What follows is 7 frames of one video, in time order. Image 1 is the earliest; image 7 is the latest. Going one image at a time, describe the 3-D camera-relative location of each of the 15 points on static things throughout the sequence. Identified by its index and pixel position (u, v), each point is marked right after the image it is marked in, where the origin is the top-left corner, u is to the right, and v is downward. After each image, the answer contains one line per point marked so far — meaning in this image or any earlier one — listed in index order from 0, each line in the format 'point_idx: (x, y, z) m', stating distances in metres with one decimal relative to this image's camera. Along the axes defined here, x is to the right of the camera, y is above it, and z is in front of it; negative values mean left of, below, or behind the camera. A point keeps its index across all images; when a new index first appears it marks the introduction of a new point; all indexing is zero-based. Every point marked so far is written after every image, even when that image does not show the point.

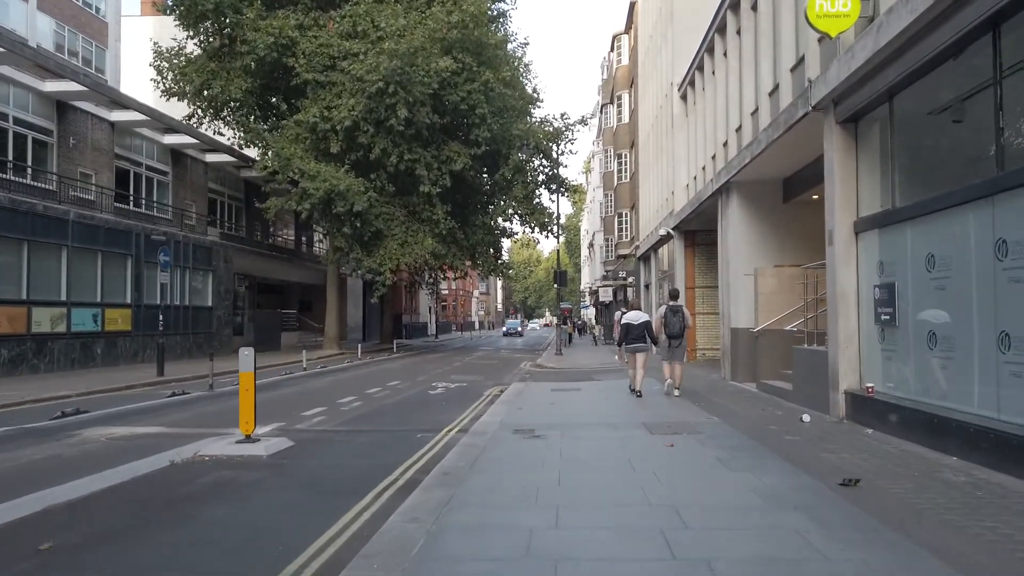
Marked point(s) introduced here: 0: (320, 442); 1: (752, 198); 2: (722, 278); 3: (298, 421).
0: (-2.6, -2.1, +10.2) m
1: (+5.3, +2.0, +16.9) m
2: (+5.0, +0.2, +18.3) m
3: (-3.3, -2.1, +12.0) m
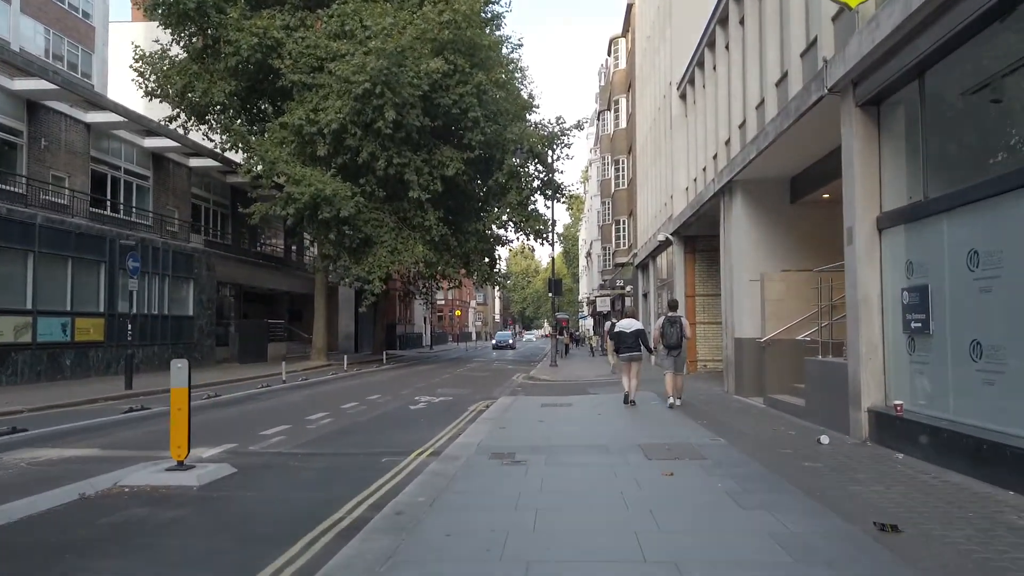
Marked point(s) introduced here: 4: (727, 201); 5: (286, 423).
0: (-2.8, -2.1, +9.0) m
1: (+5.1, +1.8, +15.7) m
2: (+4.7, +0.1, +17.1) m
3: (-3.6, -2.2, +10.7) m
4: (+4.7, +1.9, +16.7) m
5: (-3.9, -2.3, +13.0) m
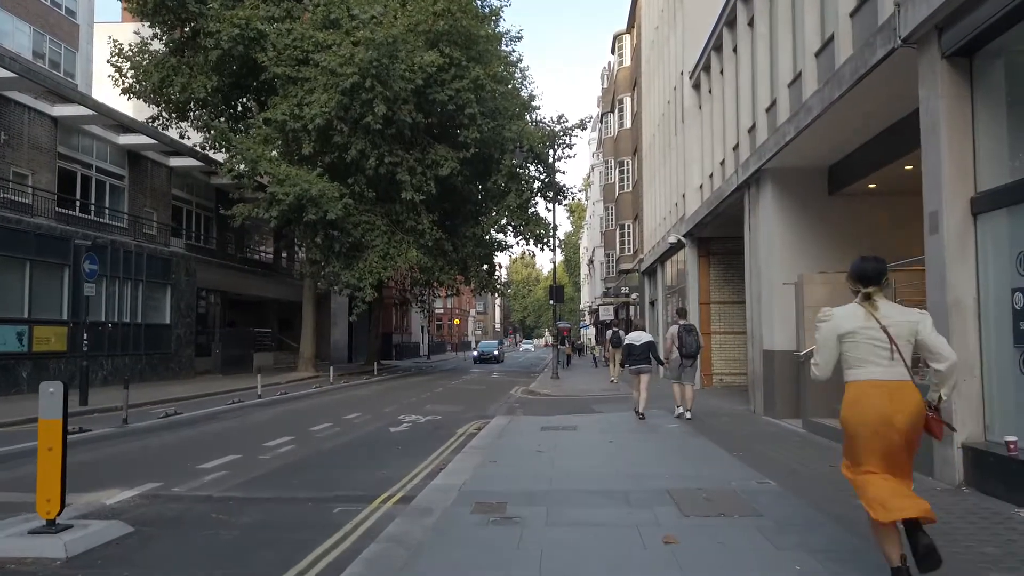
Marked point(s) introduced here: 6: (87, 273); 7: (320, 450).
0: (-2.9, -2.1, +6.9) m
1: (+5.0, +1.8, +13.6) m
2: (+4.7, 0.0, +15.0) m
3: (-3.7, -2.2, +8.6) m
4: (+4.6, +1.8, +14.7) m
5: (-3.9, -2.4, +10.9) m
6: (-10.8, +0.4, +19.4) m
7: (-2.9, -2.4, +11.5) m
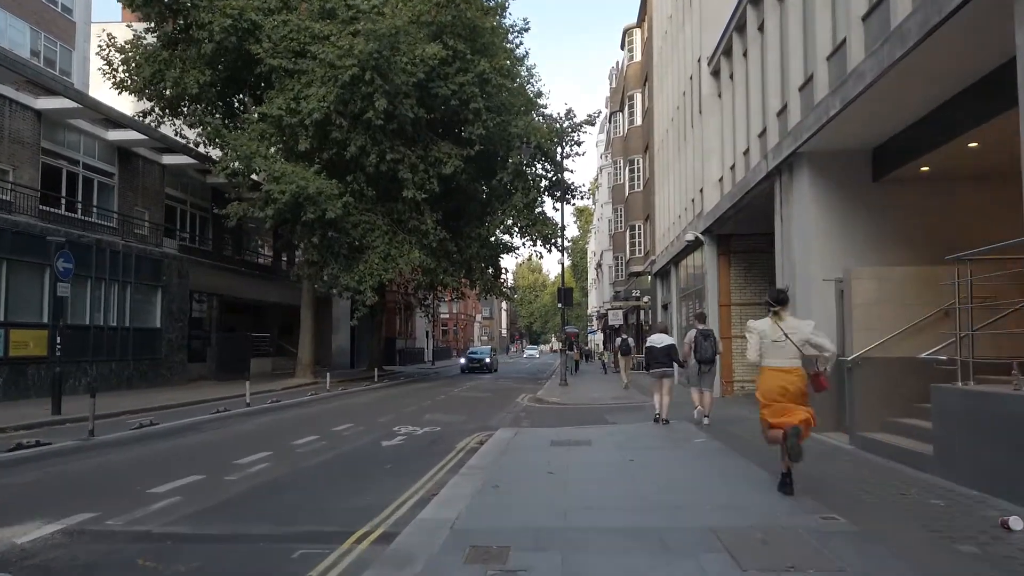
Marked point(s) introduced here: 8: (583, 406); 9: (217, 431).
0: (-2.9, -2.0, +5.5) m
1: (+5.1, +1.8, +12.2) m
2: (+4.8, 0.0, +13.6) m
3: (-3.6, -2.1, +7.2) m
4: (+4.7, +1.8, +13.2) m
5: (-3.9, -2.3, +9.5) m
6: (-10.6, +0.4, +18.1) m
7: (-2.8, -2.4, +10.1) m
8: (+1.8, -3.1, +19.9) m
9: (-5.6, -2.7, +14.6) m
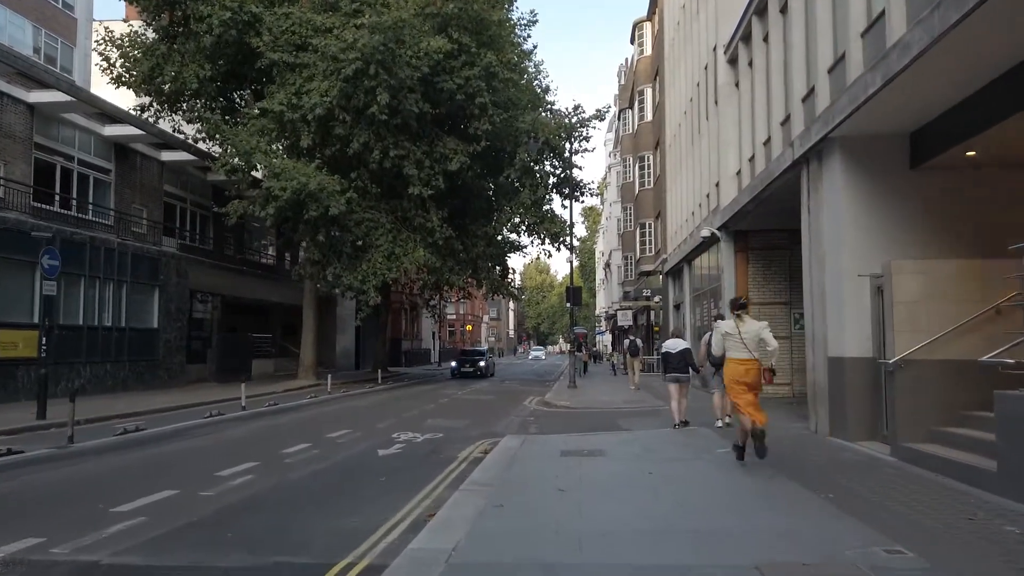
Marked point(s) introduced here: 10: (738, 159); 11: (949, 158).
0: (-2.8, -1.9, +4.6) m
1: (+5.2, +1.9, +11.2) m
2: (+4.9, +0.1, +12.6) m
3: (-3.6, -2.0, +6.3) m
4: (+4.8, +1.9, +12.3) m
5: (-3.8, -2.3, +8.7) m
6: (-10.5, +0.4, +17.3) m
7: (-2.7, -2.3, +9.2) m
8: (+2.0, -3.0, +18.9) m
9: (-5.5, -2.7, +13.7) m
10: (+5.7, +3.3, +19.2) m
11: (+6.1, +1.8, +10.6) m
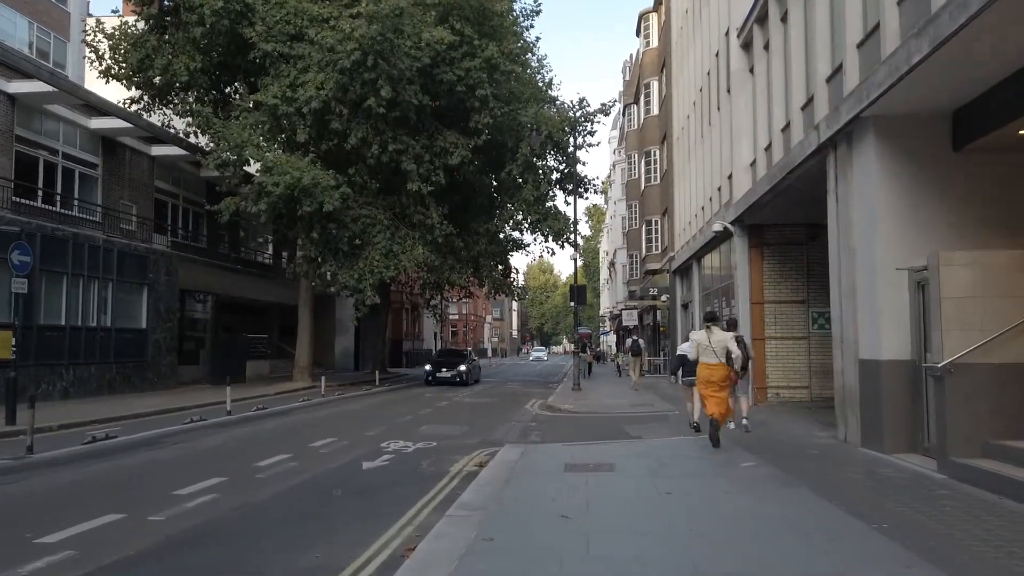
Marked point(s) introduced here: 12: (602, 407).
0: (-2.9, -1.9, +3.5) m
1: (+5.2, +1.9, +10.1) m
2: (+4.9, +0.1, +11.5) m
3: (-3.6, -2.0, +5.3) m
4: (+4.8, +1.9, +11.2) m
5: (-3.8, -2.2, +7.6) m
6: (-10.5, +0.5, +16.2) m
7: (-2.8, -2.3, +8.1) m
8: (+2.0, -3.0, +17.8) m
9: (-5.5, -2.6, +12.6) m
10: (+5.7, +3.3, +18.1) m
11: (+6.1, +1.9, +9.5) m
12: (+2.3, -3.0, +19.5) m
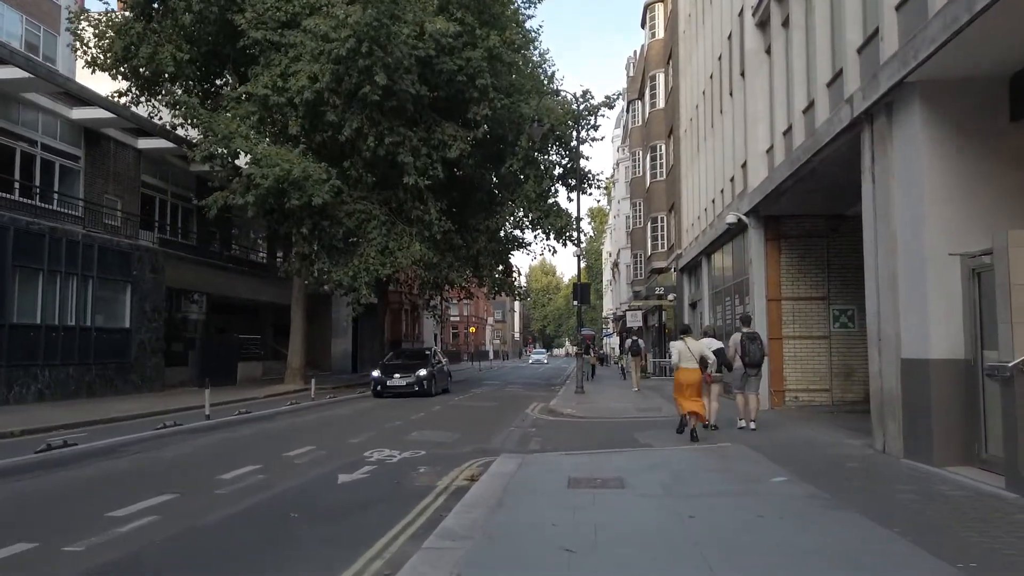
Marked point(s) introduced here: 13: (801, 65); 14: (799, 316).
0: (-3.0, -1.7, +2.3) m
1: (+5.1, +2.0, +8.9) m
2: (+4.8, +0.2, +10.3) m
3: (-3.7, -1.8, +4.1) m
4: (+4.8, +2.1, +9.9) m
5: (-3.9, -2.1, +6.4) m
6: (-10.5, +0.6, +15.0) m
7: (-2.8, -2.1, +6.9) m
8: (+2.0, -2.9, +16.6) m
9: (-5.5, -2.5, +11.4) m
10: (+5.7, +3.4, +16.9) m
11: (+6.0, +2.0, +8.3) m
12: (+2.3, -2.9, +18.2) m
13: (+5.5, +4.2, +14.5) m
14: (+6.4, -0.6, +17.1) m
